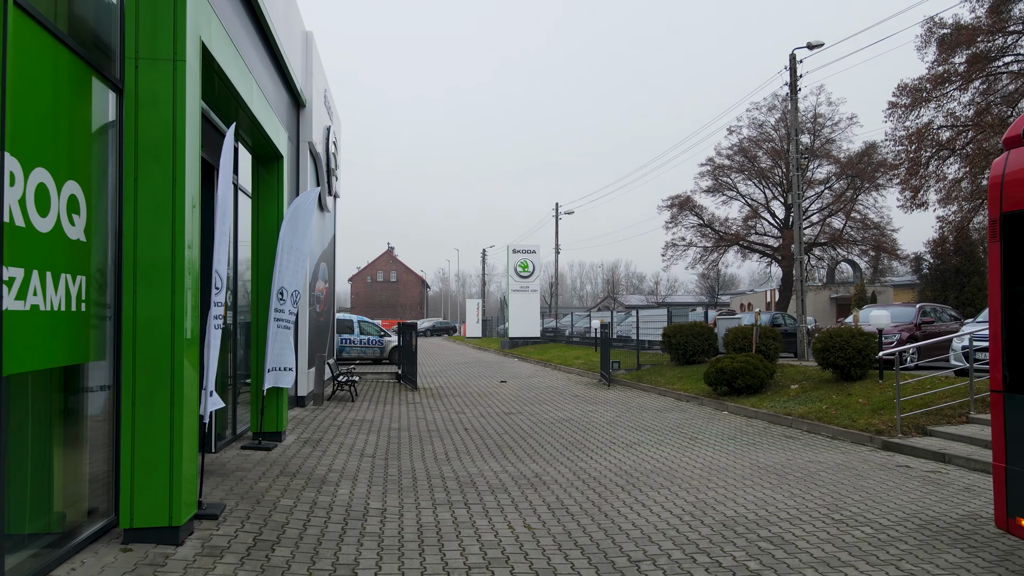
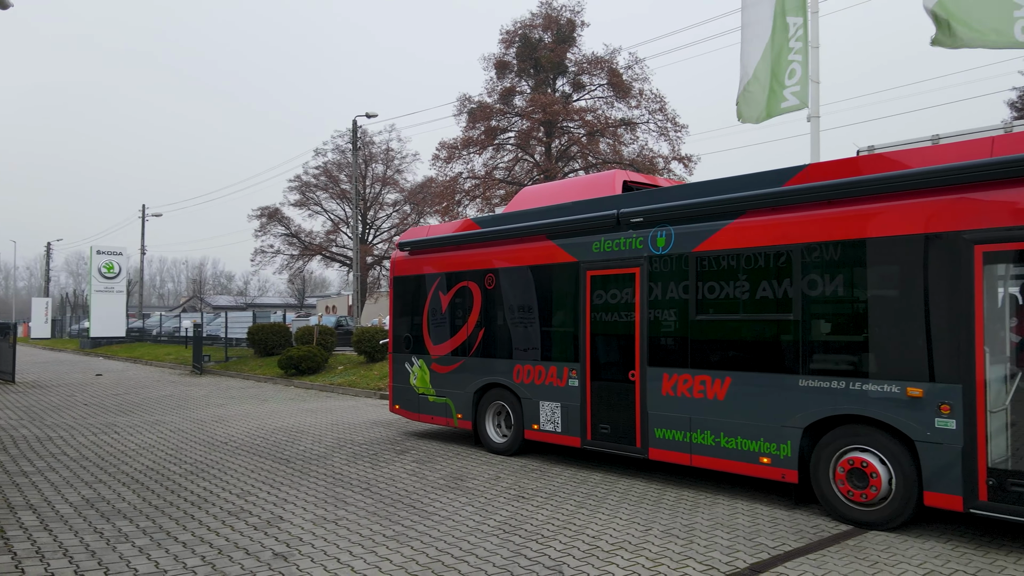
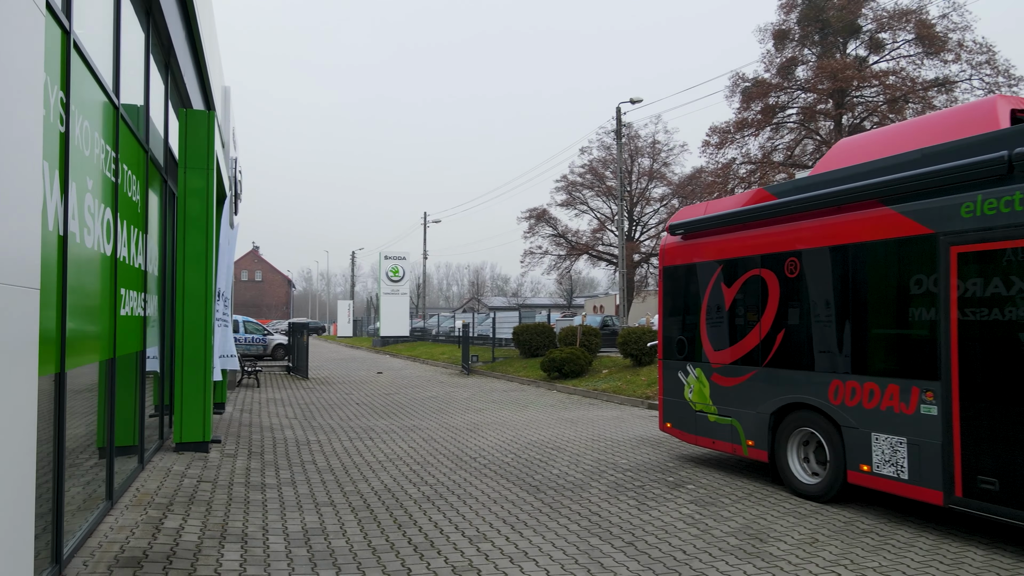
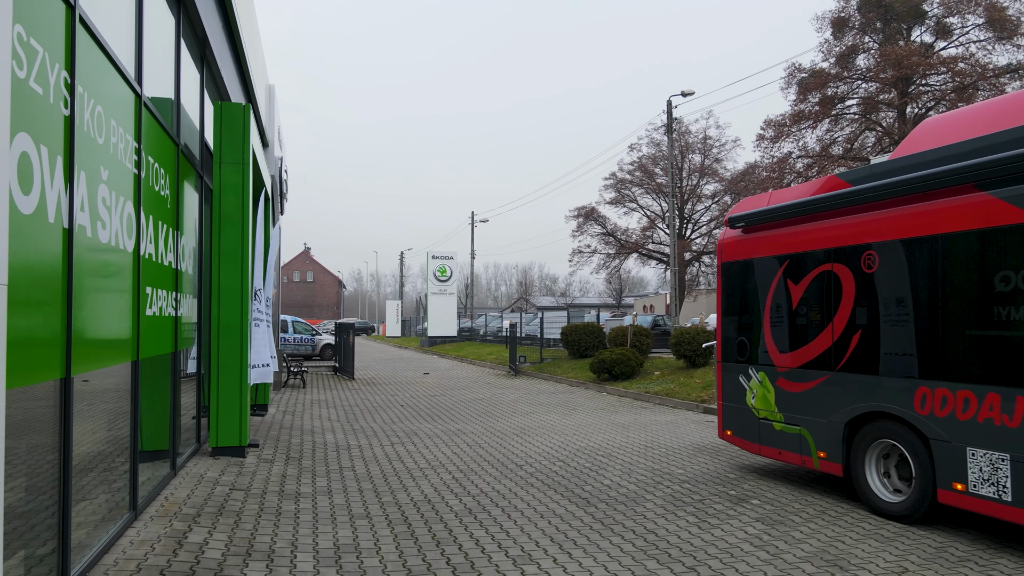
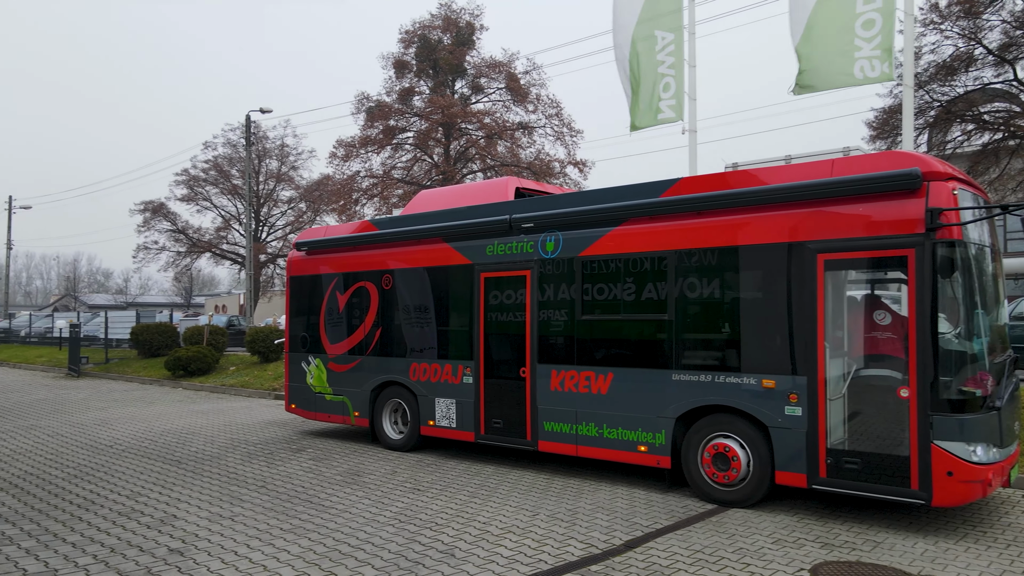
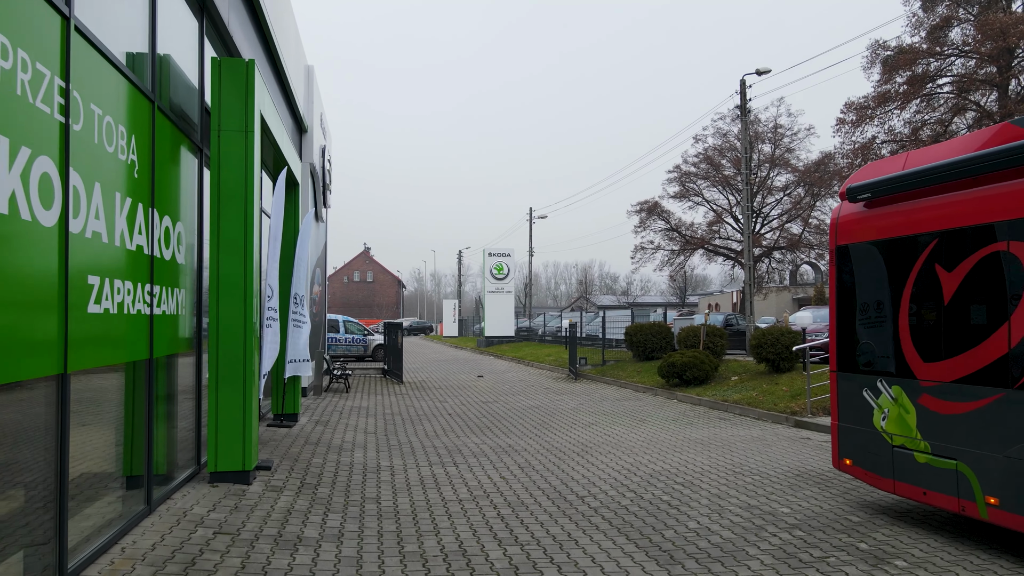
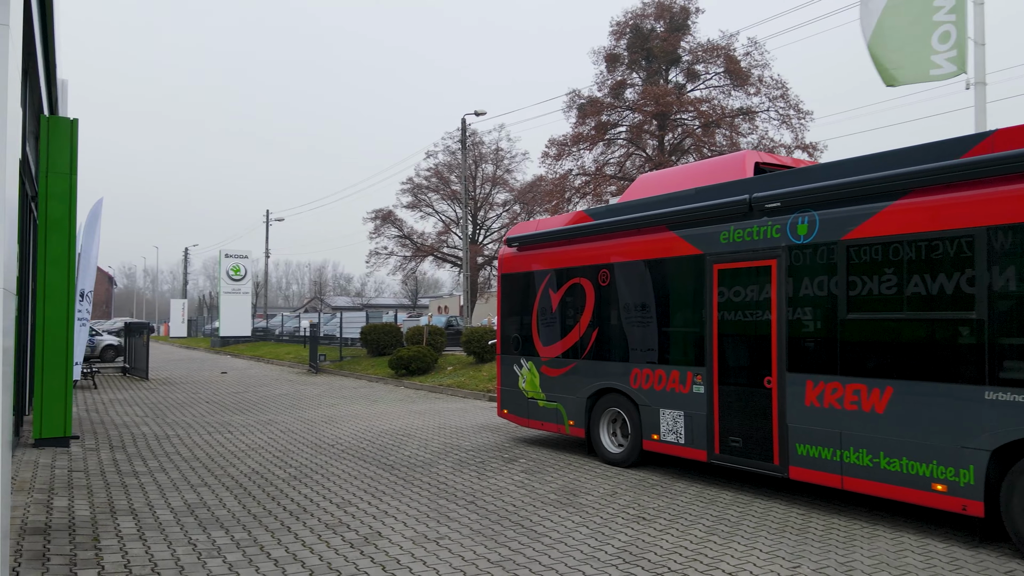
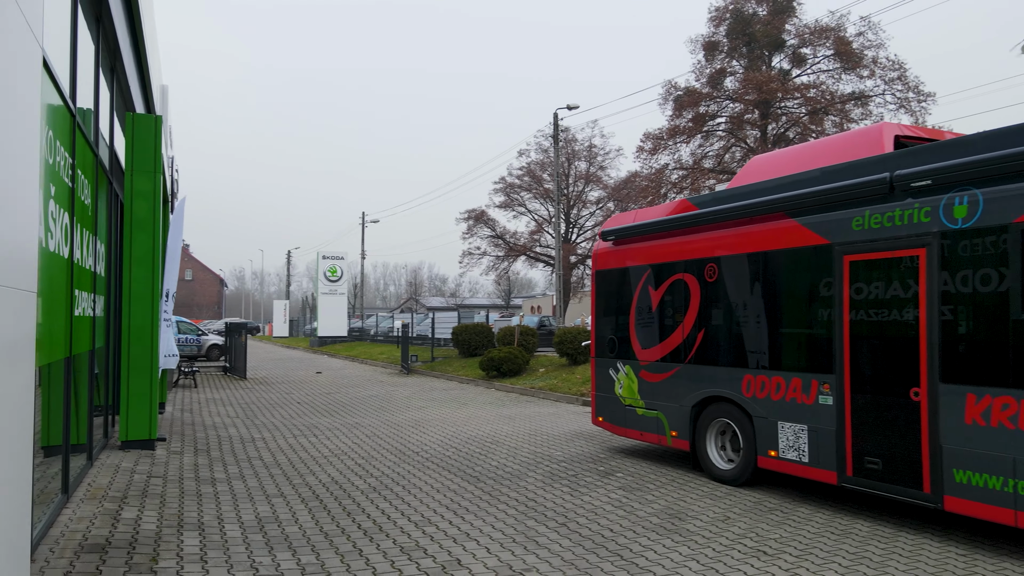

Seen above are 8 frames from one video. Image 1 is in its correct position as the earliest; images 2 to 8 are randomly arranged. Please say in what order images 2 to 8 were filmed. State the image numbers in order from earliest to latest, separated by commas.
6, 4, 3, 8, 7, 2, 5
